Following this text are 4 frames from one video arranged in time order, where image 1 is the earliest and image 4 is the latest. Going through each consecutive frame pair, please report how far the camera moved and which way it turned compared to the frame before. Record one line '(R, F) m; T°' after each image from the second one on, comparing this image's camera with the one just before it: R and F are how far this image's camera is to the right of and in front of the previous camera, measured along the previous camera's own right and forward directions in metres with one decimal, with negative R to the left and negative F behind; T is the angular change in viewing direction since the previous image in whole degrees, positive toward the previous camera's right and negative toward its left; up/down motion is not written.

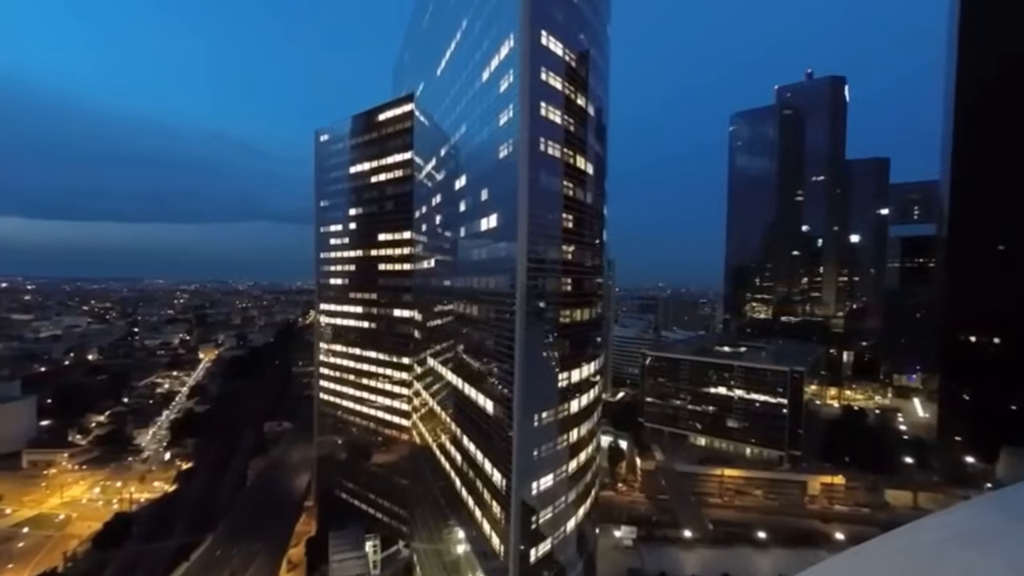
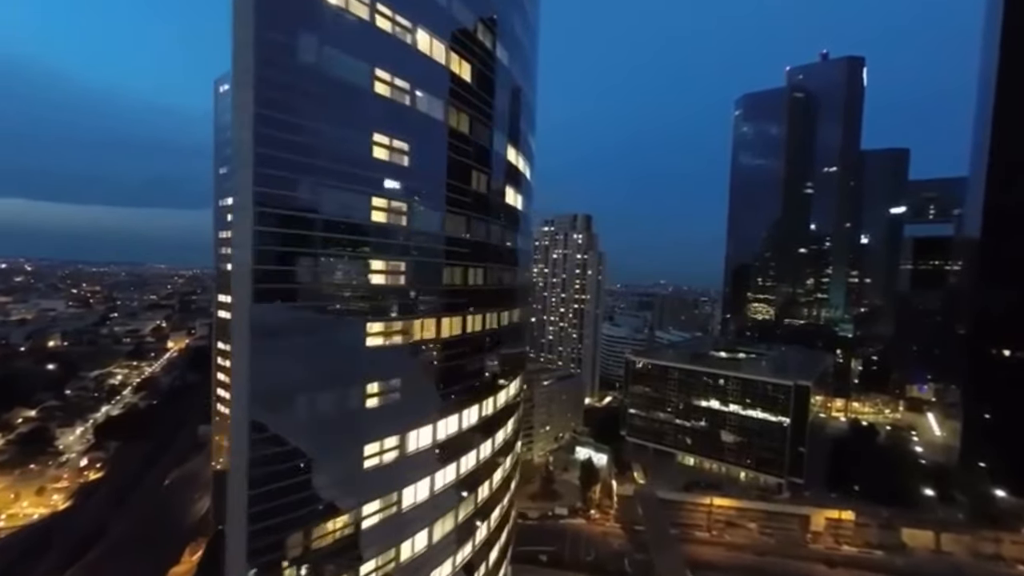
(+0.6, +1.2) m; 0°
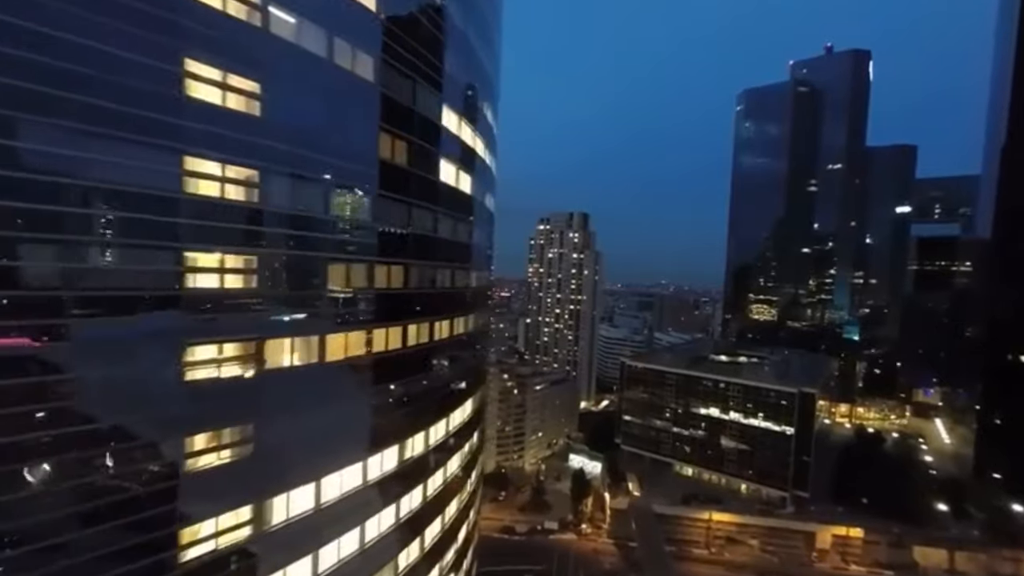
(+0.2, +0.4) m; 0°
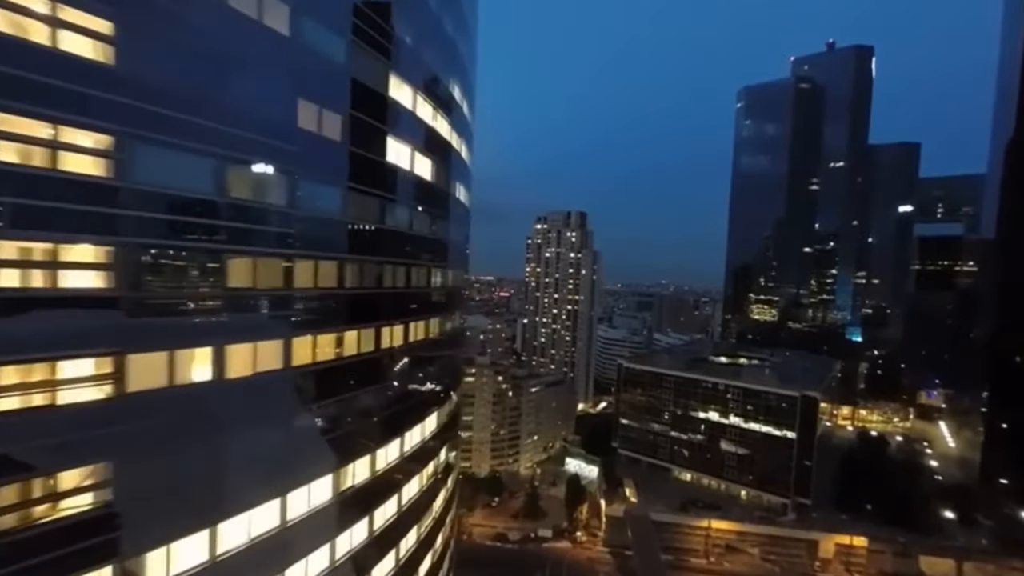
(+0.1, +0.2) m; 0°
